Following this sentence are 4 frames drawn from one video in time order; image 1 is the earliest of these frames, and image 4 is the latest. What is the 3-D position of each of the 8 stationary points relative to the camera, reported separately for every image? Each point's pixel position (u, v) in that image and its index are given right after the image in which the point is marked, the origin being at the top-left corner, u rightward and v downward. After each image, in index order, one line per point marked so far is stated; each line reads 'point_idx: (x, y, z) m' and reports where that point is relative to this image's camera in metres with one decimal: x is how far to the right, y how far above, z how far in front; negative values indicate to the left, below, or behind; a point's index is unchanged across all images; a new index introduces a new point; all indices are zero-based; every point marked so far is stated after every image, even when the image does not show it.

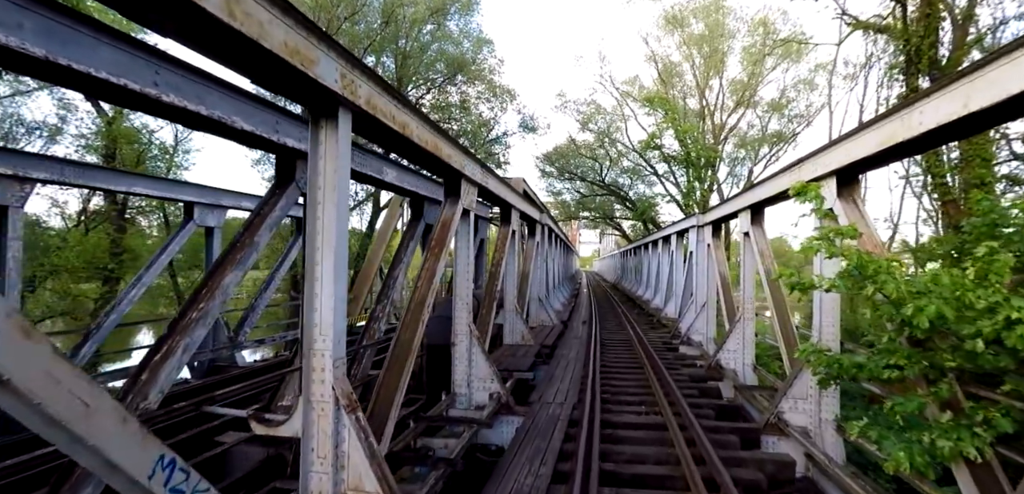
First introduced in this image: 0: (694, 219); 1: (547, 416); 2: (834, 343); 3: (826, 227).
0: (+3.6, +0.5, +9.2) m
1: (+0.3, -1.6, +4.4) m
2: (+2.7, -0.8, +3.9) m
3: (+1.7, +0.1, +2.5) m
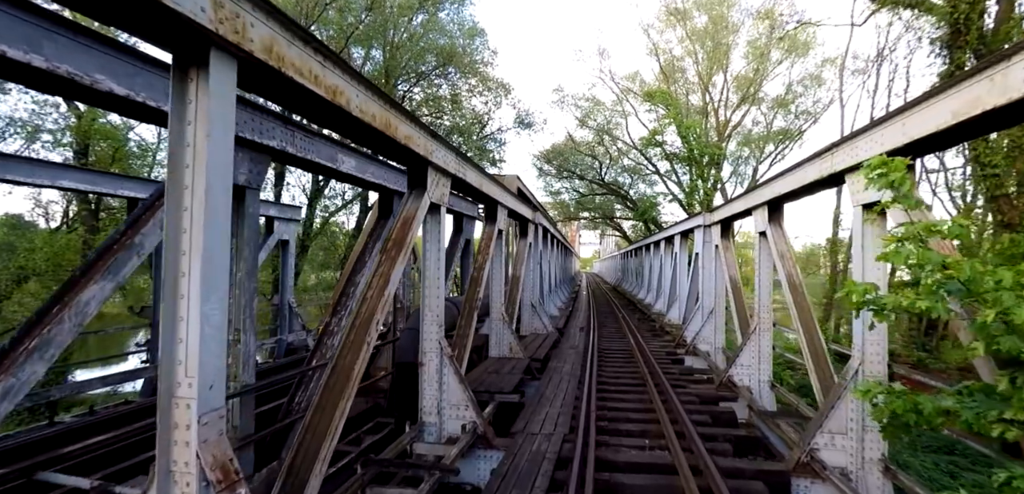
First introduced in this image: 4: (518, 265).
0: (+3.4, +0.5, +8.5) m
1: (+0.2, -1.6, +3.7) m
2: (+2.5, -0.8, +3.2) m
3: (+1.5, +0.1, +1.8) m
4: (+0.1, -0.3, +7.4) m
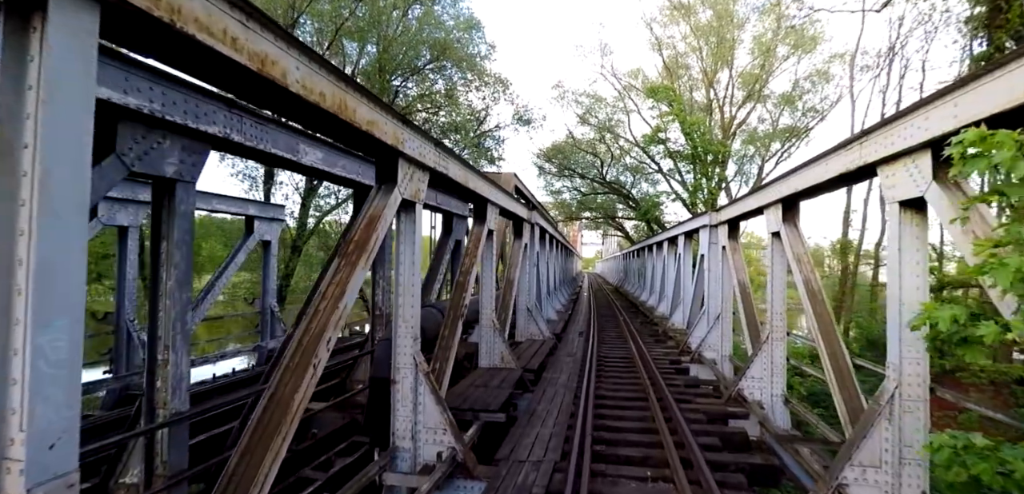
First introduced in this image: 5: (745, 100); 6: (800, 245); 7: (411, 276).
0: (+3.3, +0.5, +8.0) m
1: (0.0, -1.6, +3.2) m
2: (+2.4, -0.8, +2.7) m
3: (+1.4, +0.1, +1.4) m
4: (0.0, -0.3, +7.0) m
5: (+9.8, +6.2, +19.7) m
6: (+2.8, 0.0, +4.5) m
7: (-0.7, -0.2, +3.5) m
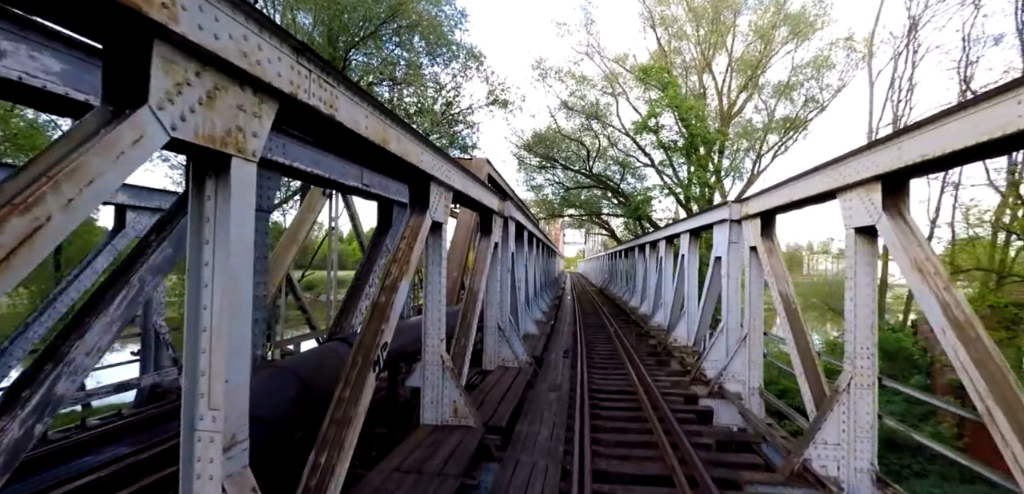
0: (+2.9, +0.5, +6.4) m
1: (-0.2, -1.6, +1.5) m
2: (+2.1, -0.9, +1.0) m
3: (+1.2, +0.1, -0.4) m
4: (-0.4, -0.3, +5.2) m
5: (+8.9, +6.2, +18.3) m
6: (+2.5, 0.0, +2.8) m
7: (-1.0, -0.2, +1.7) m
